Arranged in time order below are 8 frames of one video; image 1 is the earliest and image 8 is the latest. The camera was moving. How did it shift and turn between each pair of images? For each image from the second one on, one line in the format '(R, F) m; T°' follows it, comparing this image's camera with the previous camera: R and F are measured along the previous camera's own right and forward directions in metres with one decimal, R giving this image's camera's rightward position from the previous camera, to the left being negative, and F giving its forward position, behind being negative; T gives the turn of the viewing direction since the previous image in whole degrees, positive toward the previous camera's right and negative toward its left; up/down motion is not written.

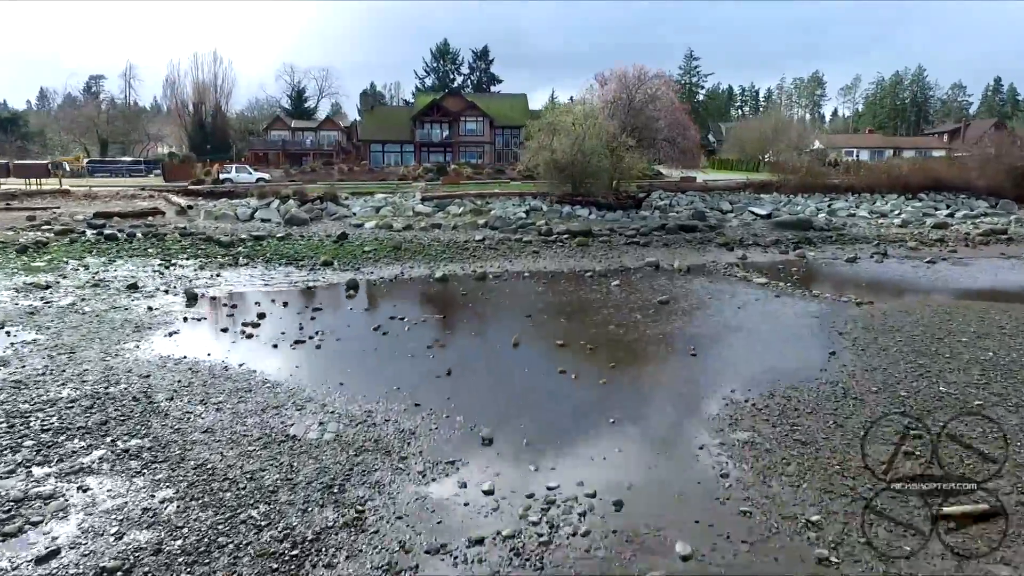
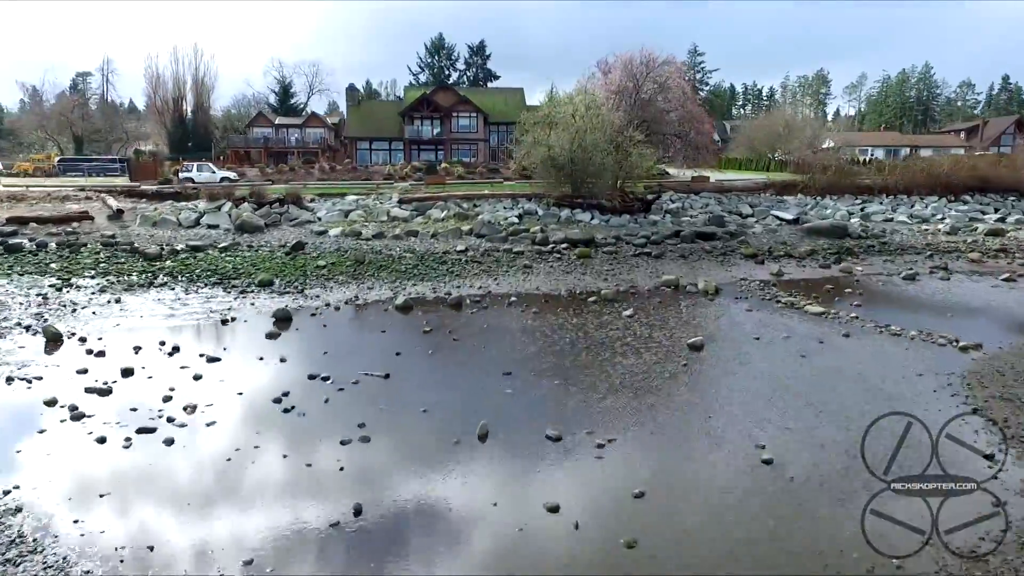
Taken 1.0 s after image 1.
(+0.3, +3.3) m; 0°
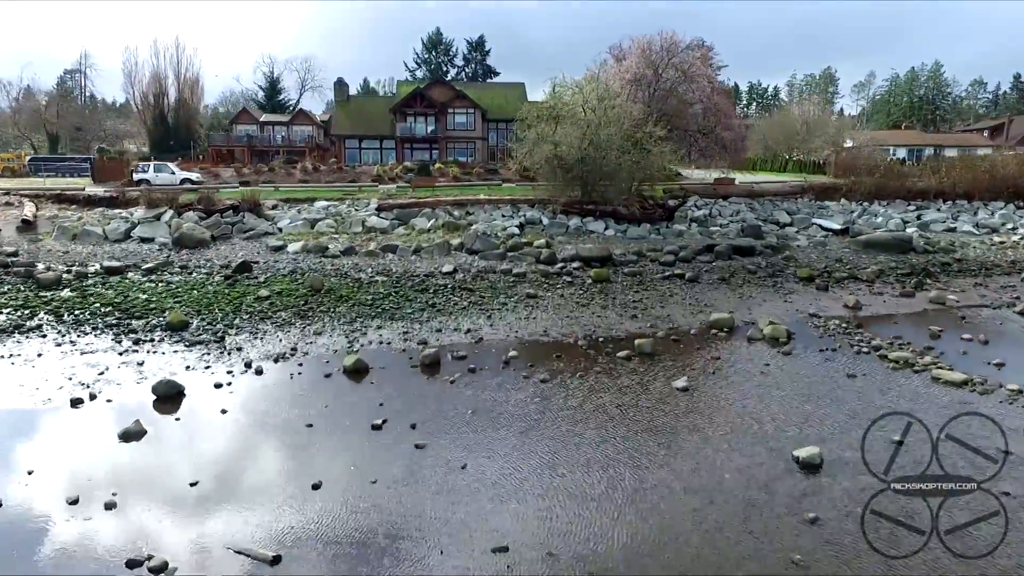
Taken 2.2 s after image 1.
(0.0, +3.6) m; 0°
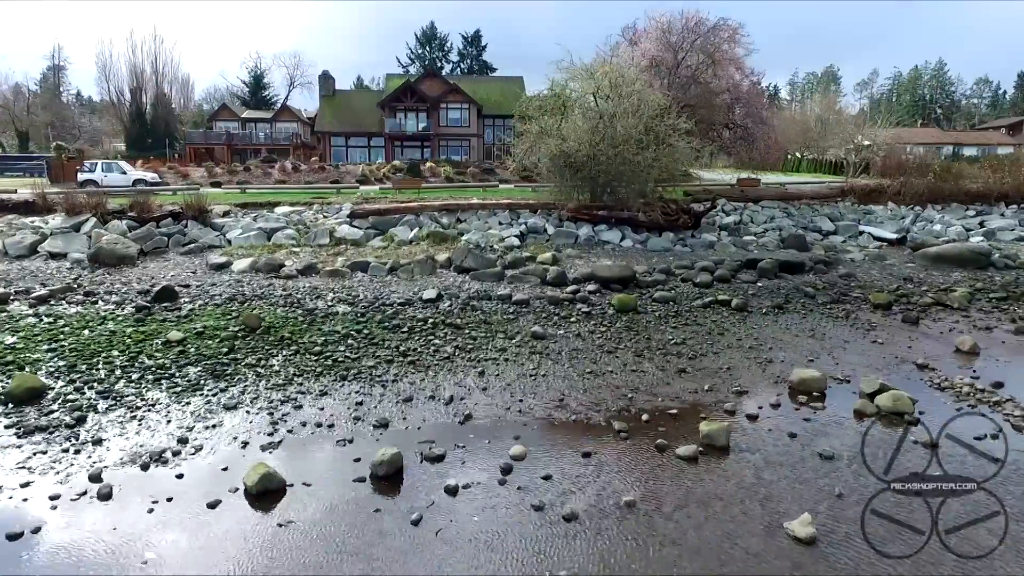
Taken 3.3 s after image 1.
(0.0, +3.1) m; 0°
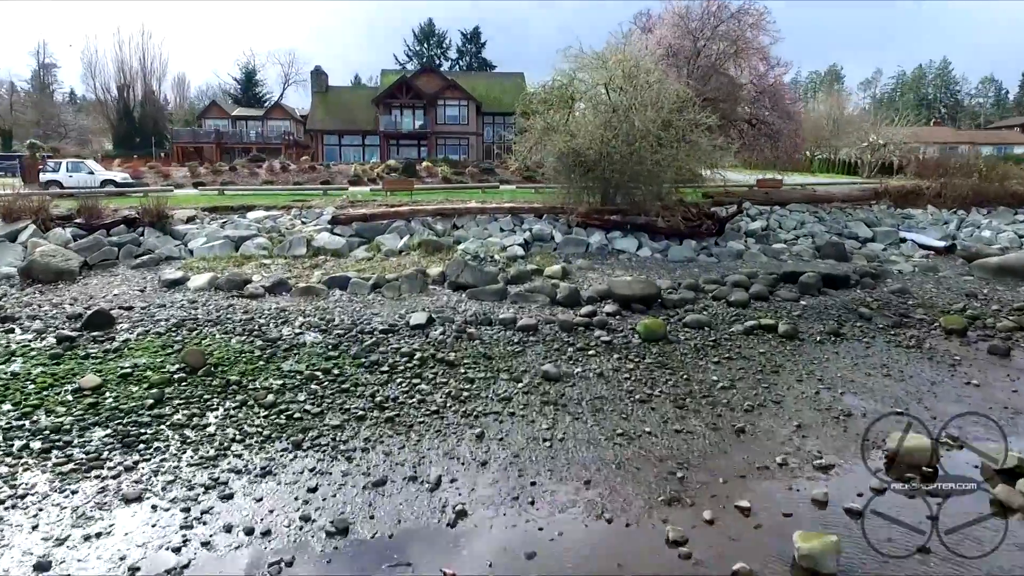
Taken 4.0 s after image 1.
(-0.1, +1.9) m; 0°
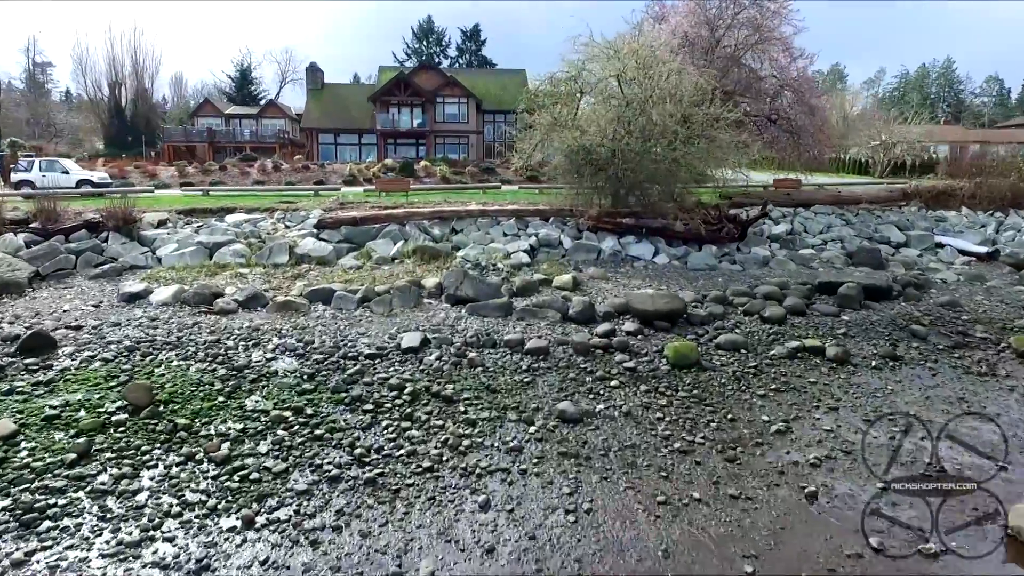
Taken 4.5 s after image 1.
(-0.1, +1.3) m; 0°
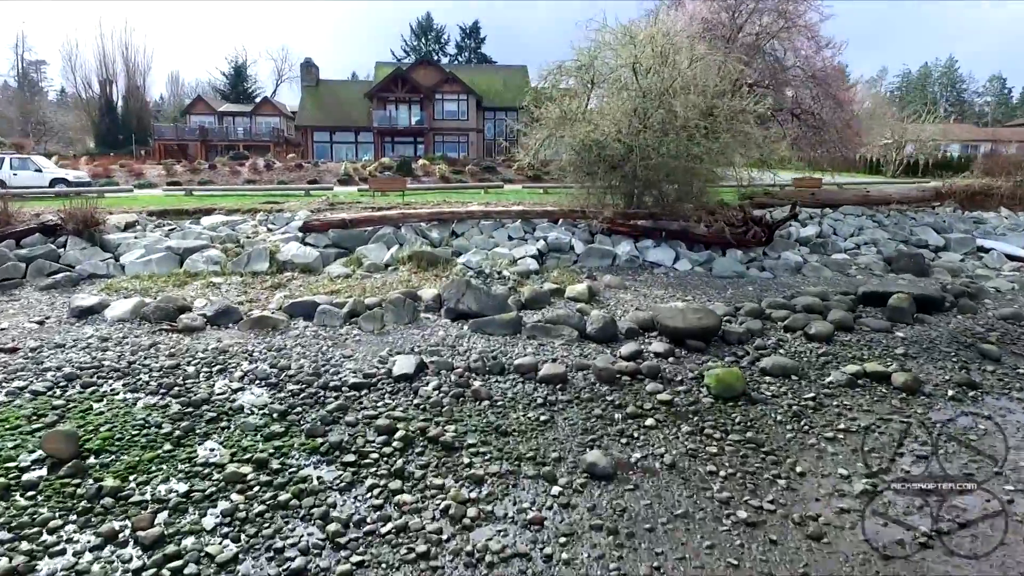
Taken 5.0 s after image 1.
(-0.1, +1.3) m; 0°
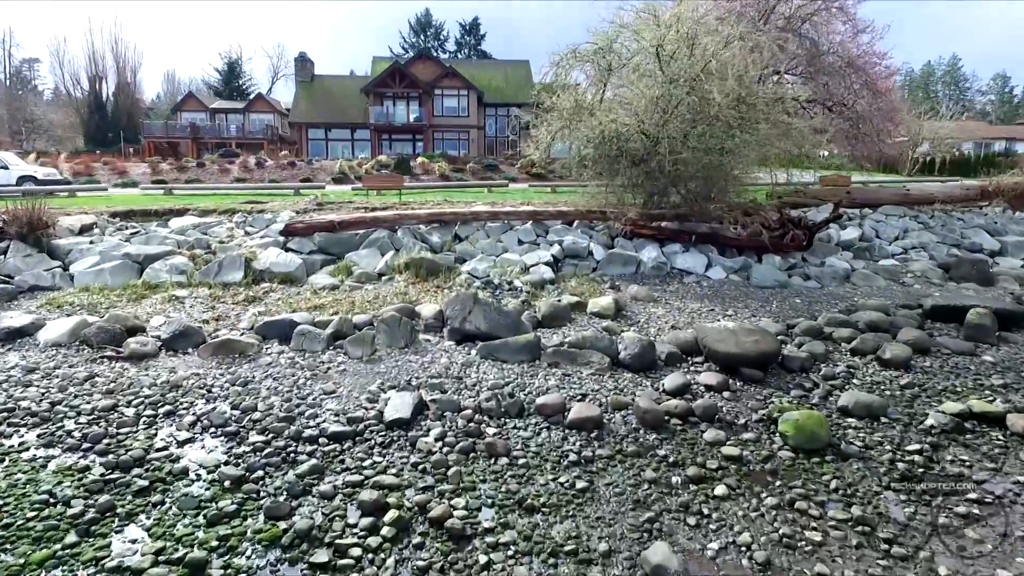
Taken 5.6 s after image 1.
(-0.2, +1.4) m; 0°
